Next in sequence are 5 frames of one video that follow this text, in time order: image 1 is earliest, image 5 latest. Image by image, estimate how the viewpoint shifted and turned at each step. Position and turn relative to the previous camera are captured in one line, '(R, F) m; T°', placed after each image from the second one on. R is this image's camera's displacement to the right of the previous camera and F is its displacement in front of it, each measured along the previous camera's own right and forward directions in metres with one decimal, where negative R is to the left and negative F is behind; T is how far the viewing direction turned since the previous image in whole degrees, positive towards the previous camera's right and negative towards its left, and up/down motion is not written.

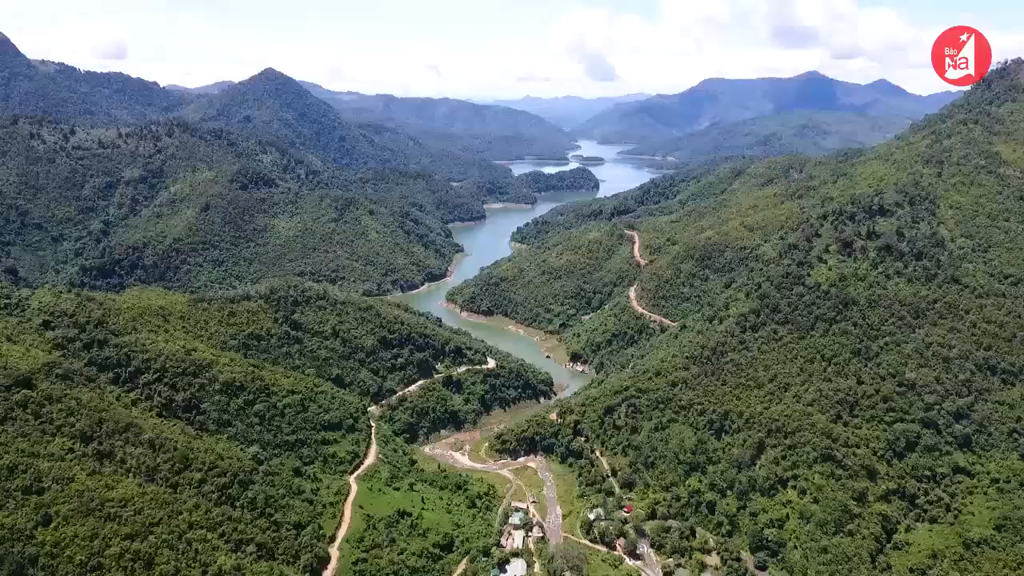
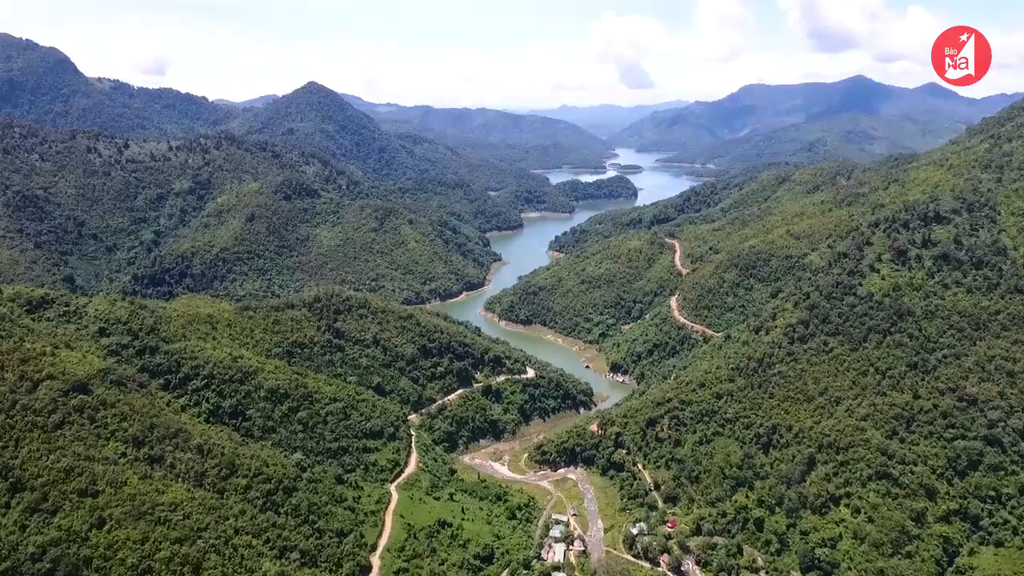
(-0.4, +0.3) m; -3°
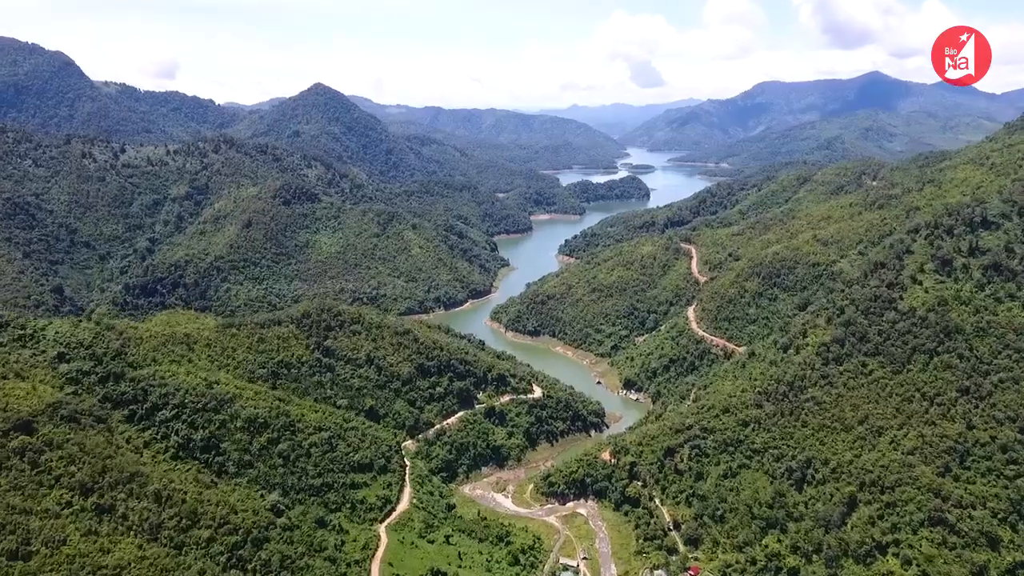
(+0.7, +5.1) m; -1°
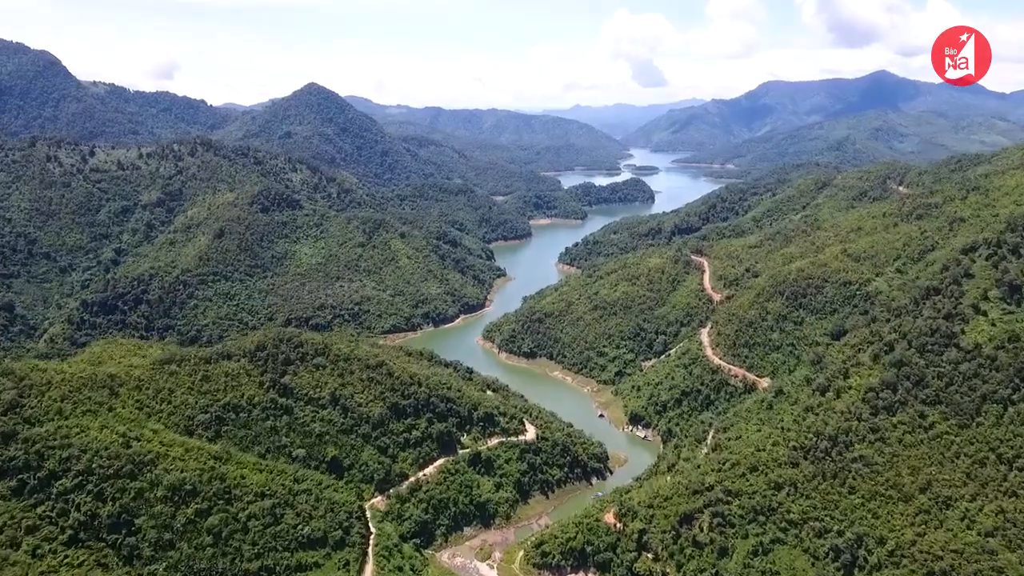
(+1.2, +8.5) m; 0°
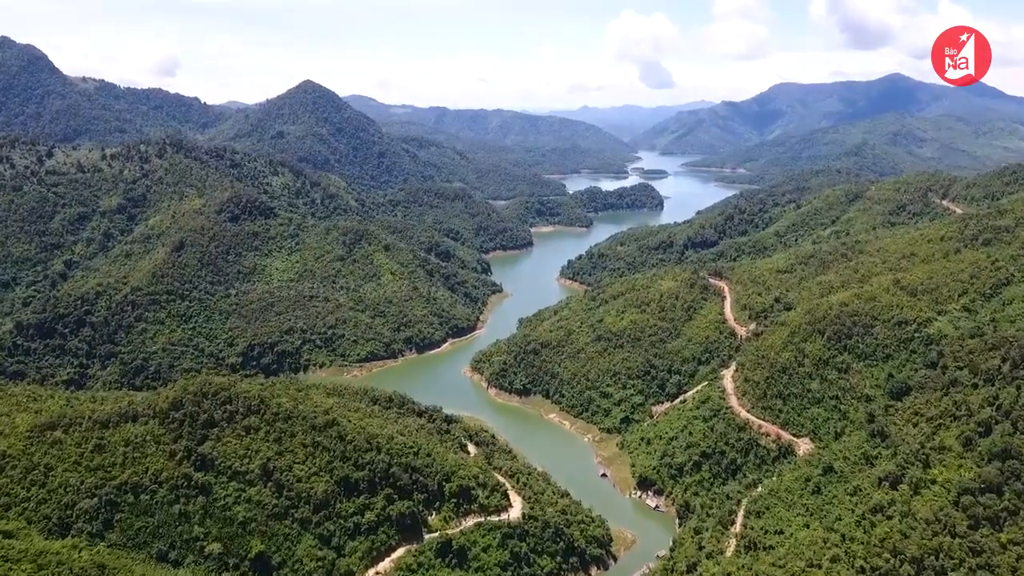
(+1.6, +10.7) m; -1°
